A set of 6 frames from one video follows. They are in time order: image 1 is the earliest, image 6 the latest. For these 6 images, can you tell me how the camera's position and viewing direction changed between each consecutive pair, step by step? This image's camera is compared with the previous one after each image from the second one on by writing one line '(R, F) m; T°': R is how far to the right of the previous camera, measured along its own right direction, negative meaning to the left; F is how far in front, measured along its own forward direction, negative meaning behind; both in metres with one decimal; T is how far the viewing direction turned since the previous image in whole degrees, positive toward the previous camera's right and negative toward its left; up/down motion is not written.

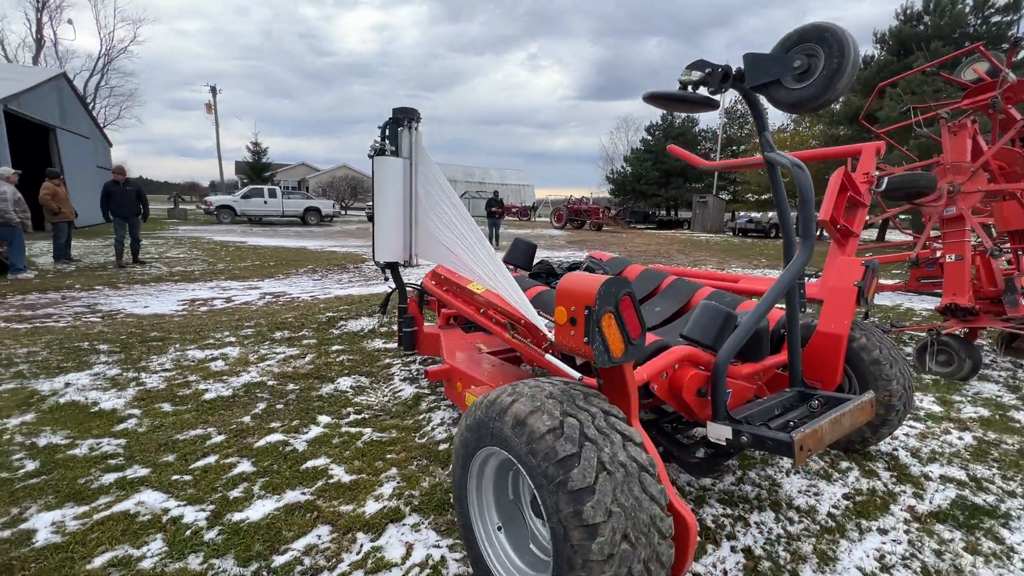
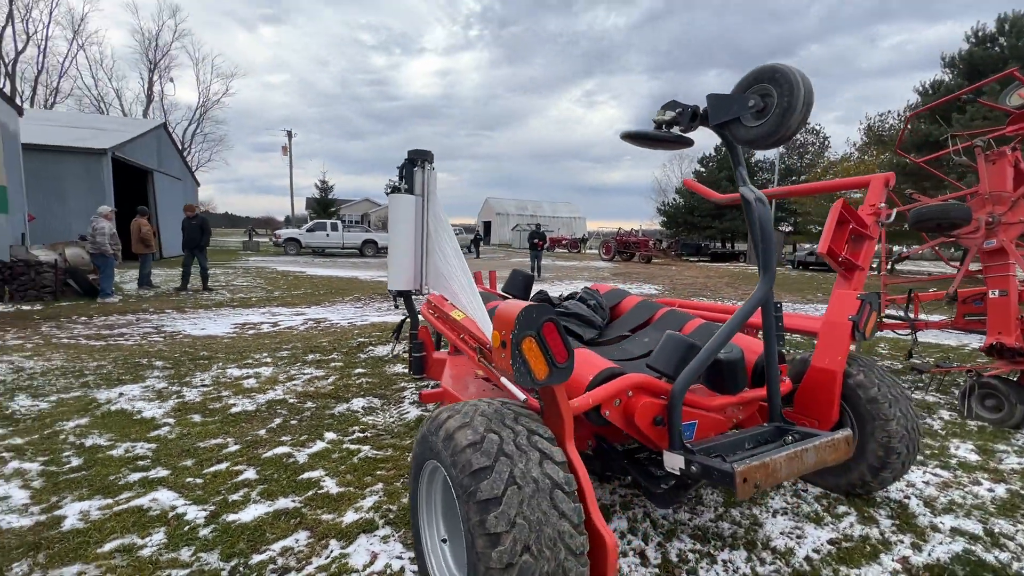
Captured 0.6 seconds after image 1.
(+0.4, -0.1) m; -7°
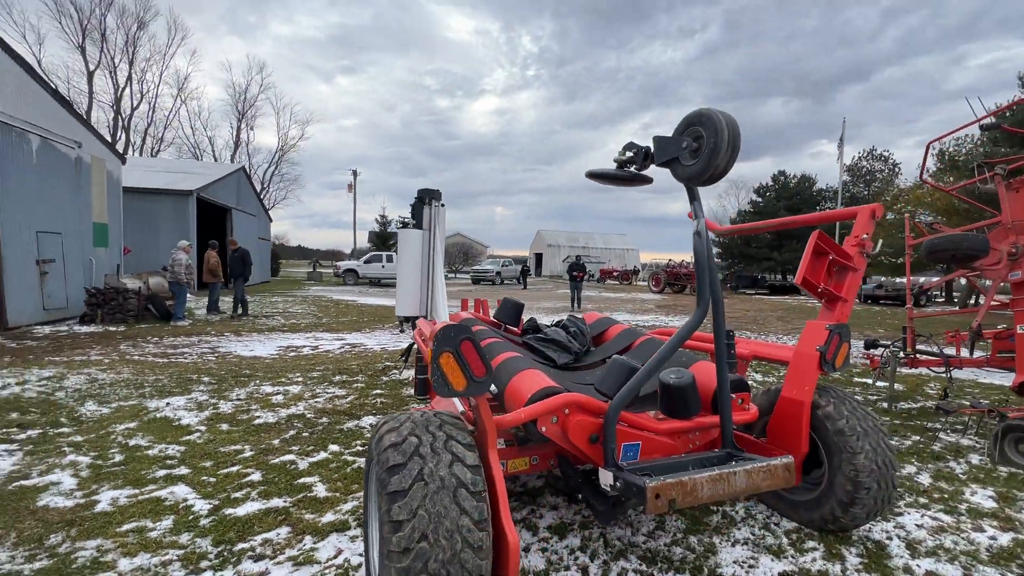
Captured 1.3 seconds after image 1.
(+0.5, -0.2) m; -7°
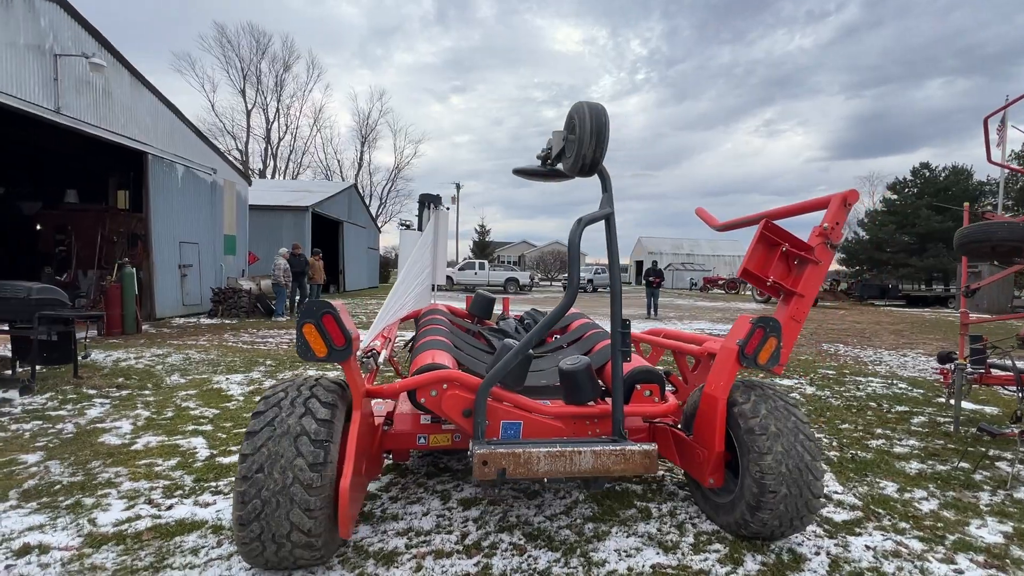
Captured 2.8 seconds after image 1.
(+1.1, -0.1) m; -13°
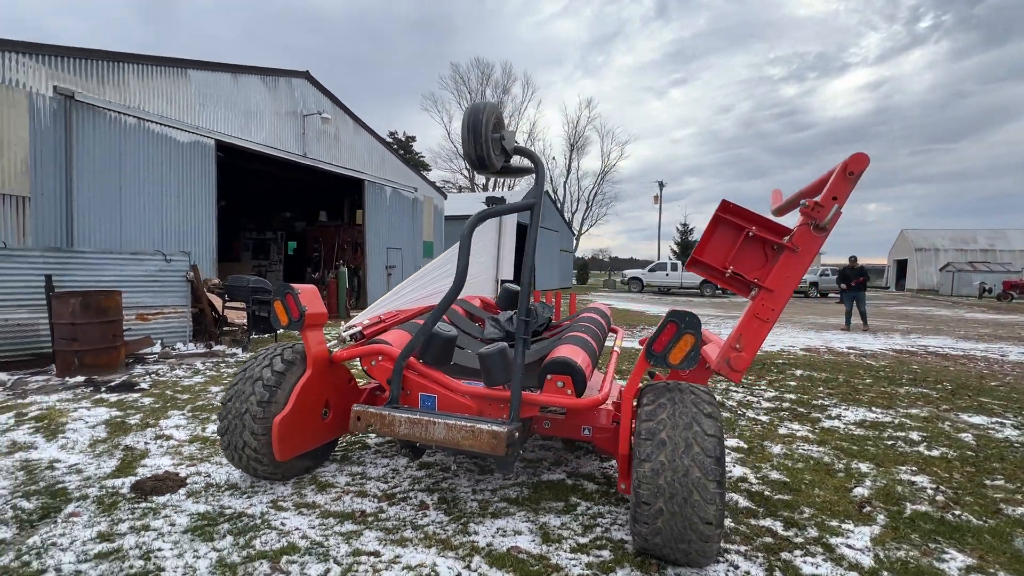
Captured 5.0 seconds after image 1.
(+1.6, +0.2) m; -26°
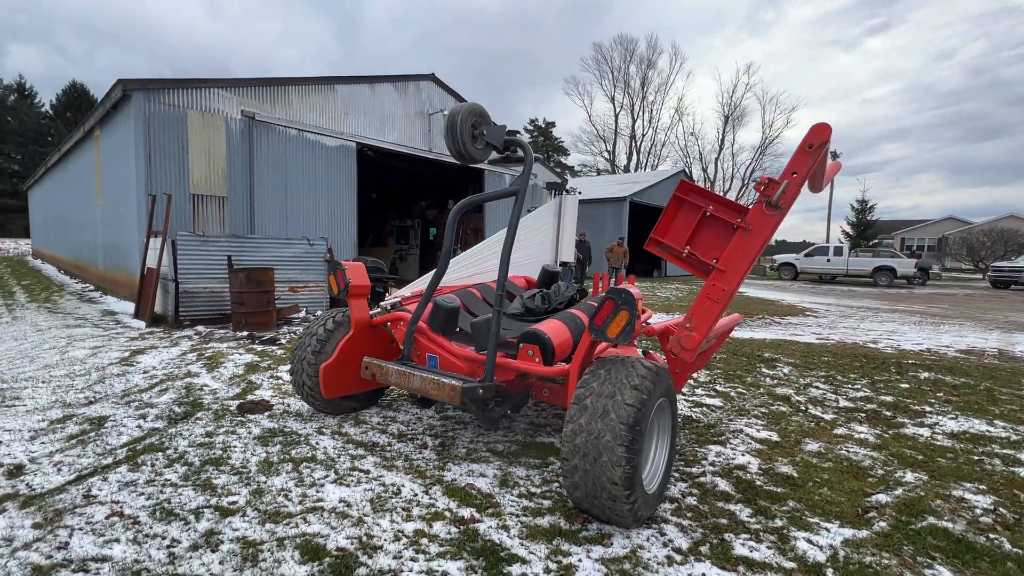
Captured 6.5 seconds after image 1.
(+1.0, -0.2) m; -18°
